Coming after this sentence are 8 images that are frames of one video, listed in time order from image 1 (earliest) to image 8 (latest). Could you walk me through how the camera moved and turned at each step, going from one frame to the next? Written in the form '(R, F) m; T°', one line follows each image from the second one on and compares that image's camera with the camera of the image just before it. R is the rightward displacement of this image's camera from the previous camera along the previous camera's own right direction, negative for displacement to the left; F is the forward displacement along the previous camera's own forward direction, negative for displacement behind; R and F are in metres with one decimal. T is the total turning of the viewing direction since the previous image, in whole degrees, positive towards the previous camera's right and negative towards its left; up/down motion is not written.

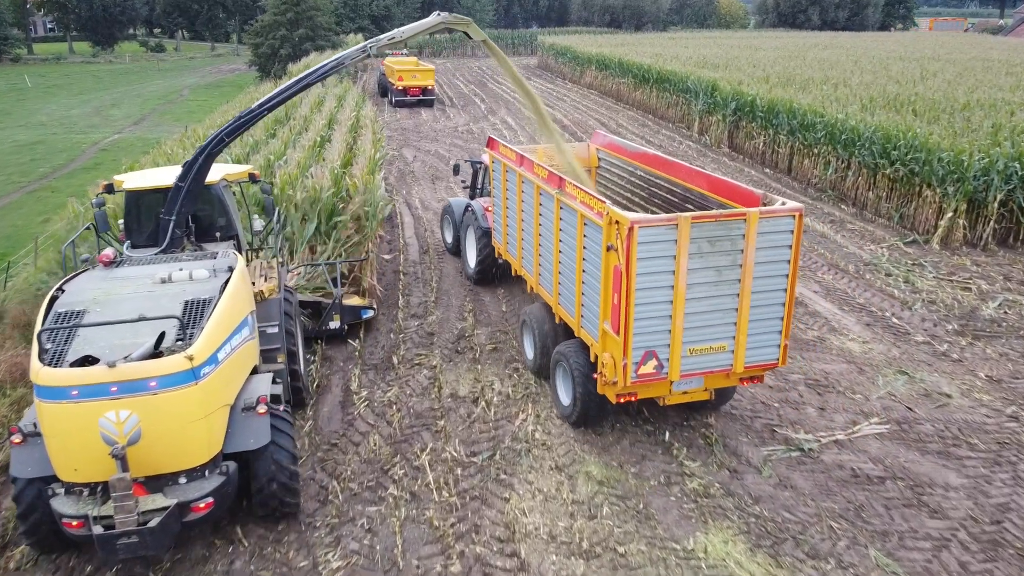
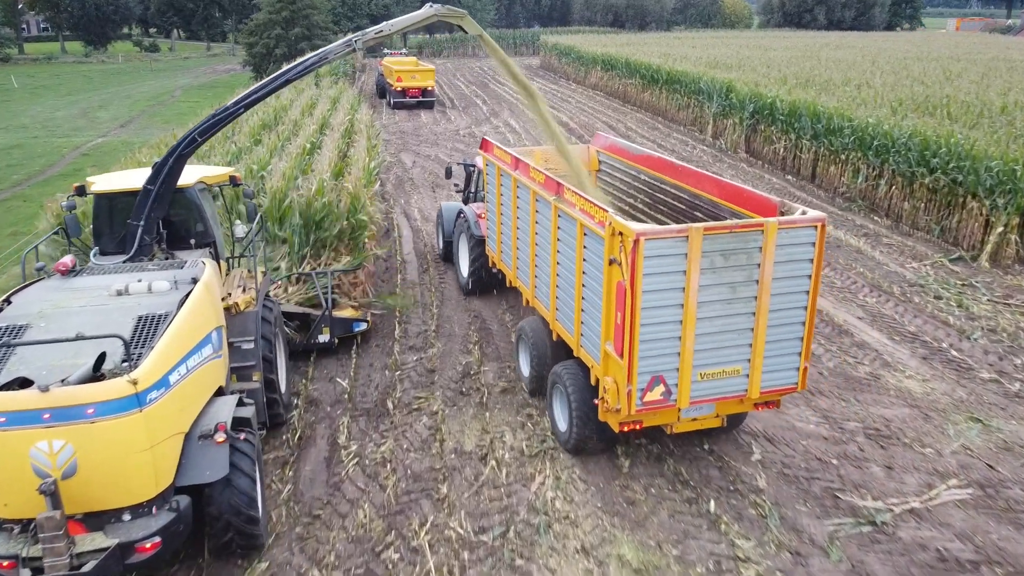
(-0.1, +0.6) m; 0°
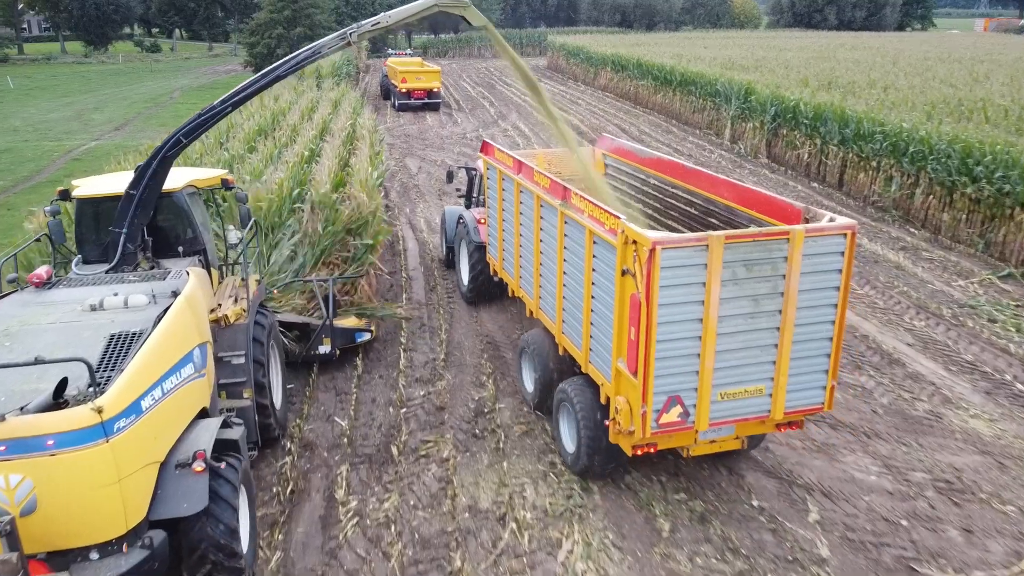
(-0.1, +0.5) m; 0°
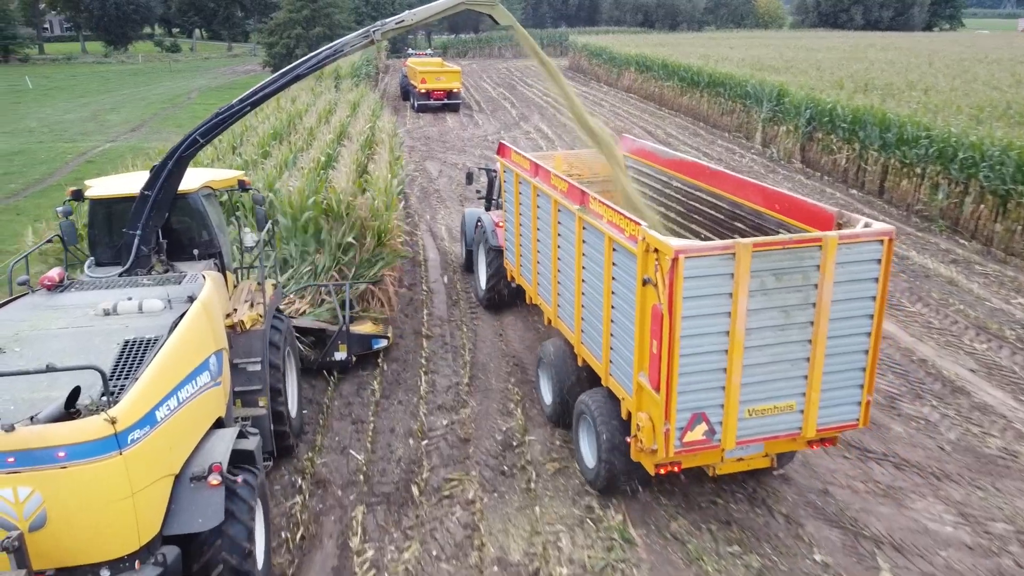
(-0.1, +0.3) m; -1°
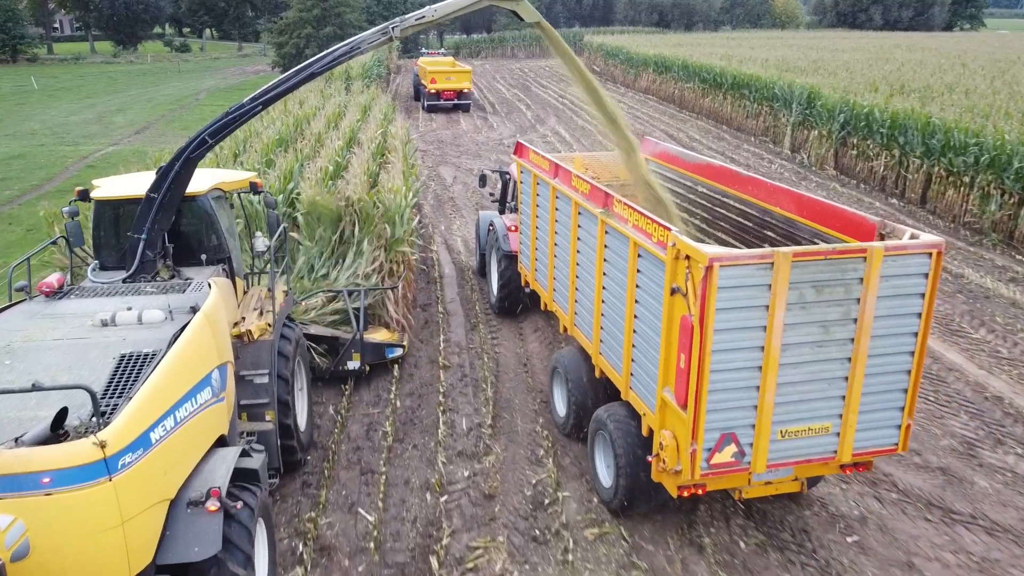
(-0.1, +0.4) m; -1°
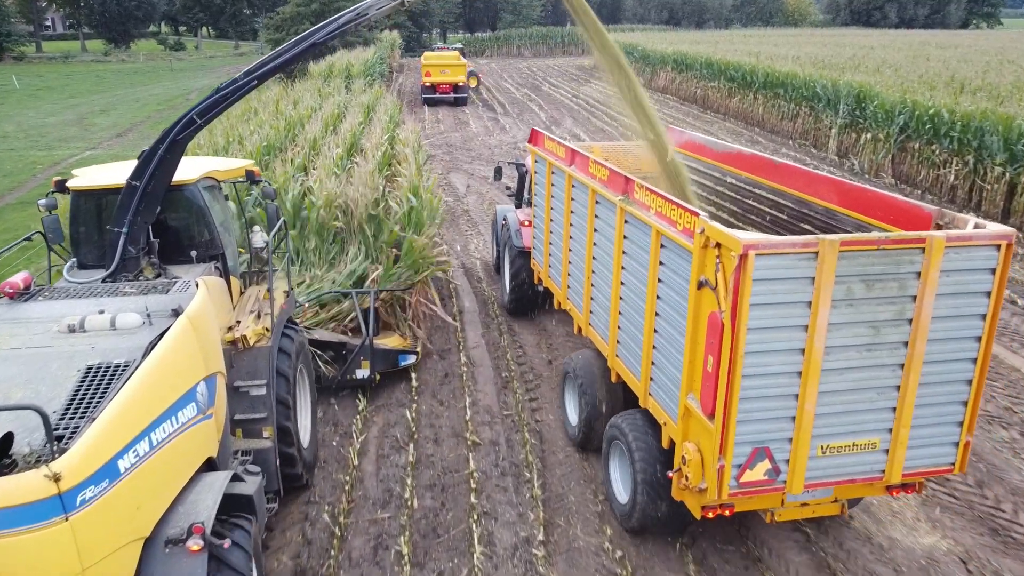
(-0.2, +1.0) m; 0°
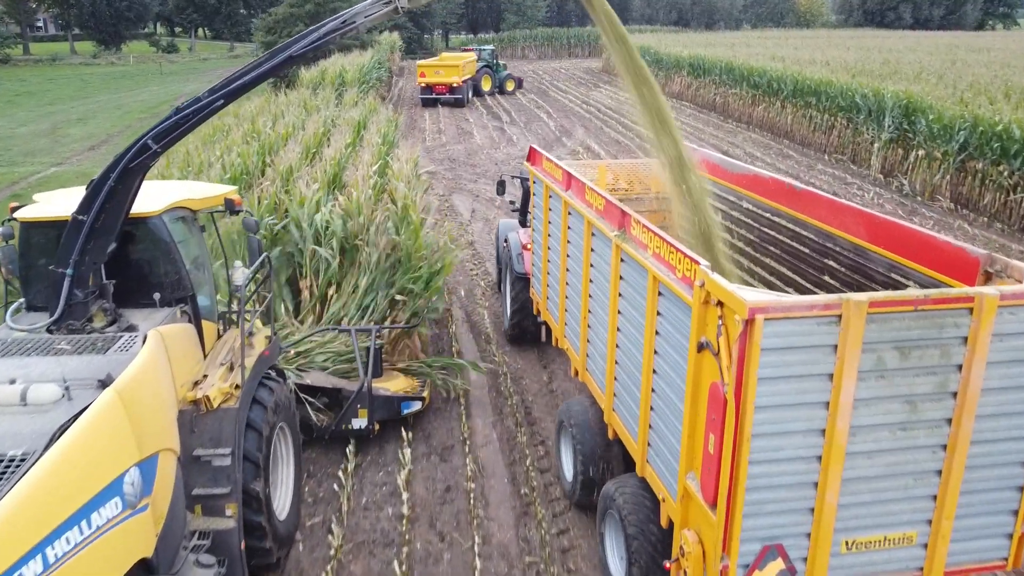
(-0.1, +0.9) m; 0°
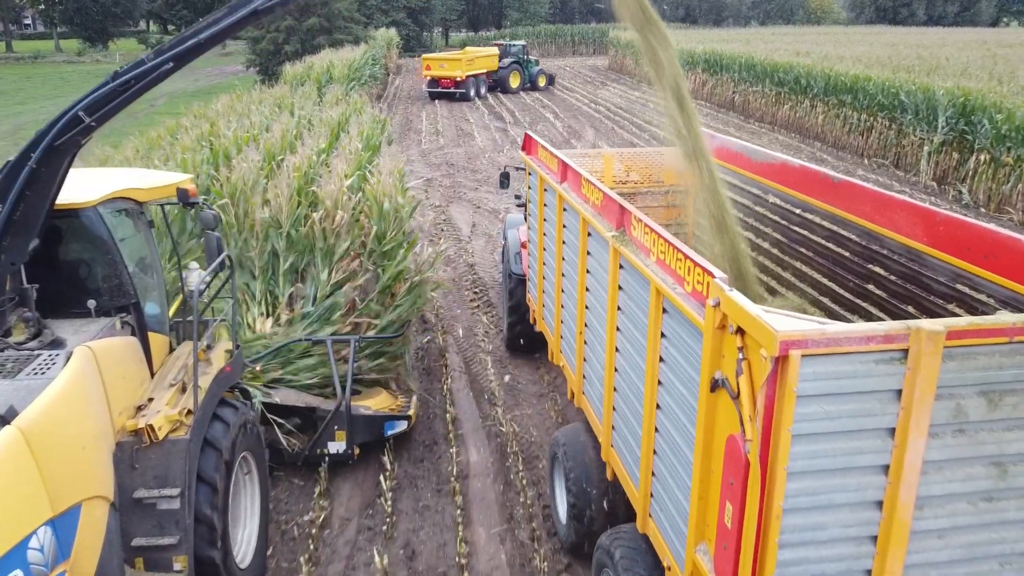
(0.0, +0.9) m; 0°
